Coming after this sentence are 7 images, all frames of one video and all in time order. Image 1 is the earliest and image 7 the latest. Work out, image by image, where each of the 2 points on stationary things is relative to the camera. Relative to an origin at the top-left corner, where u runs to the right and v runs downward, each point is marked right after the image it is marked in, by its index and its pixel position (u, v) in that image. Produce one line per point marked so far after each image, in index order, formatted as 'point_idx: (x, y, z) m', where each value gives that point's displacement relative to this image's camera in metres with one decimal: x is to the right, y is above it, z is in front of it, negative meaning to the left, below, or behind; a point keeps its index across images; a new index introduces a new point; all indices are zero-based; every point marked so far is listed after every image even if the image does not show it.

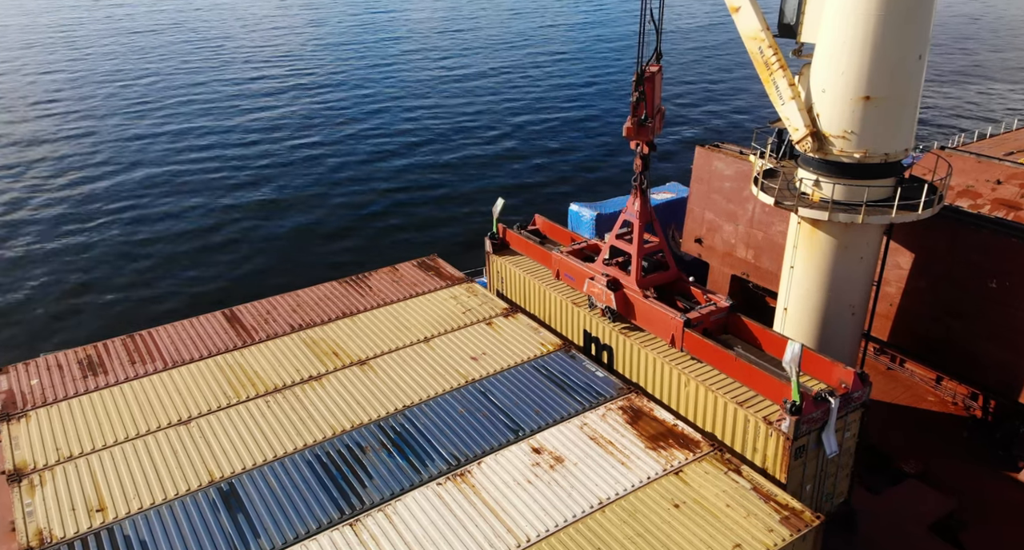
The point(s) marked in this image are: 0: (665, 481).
0: (+3.6, -4.9, +18.4) m
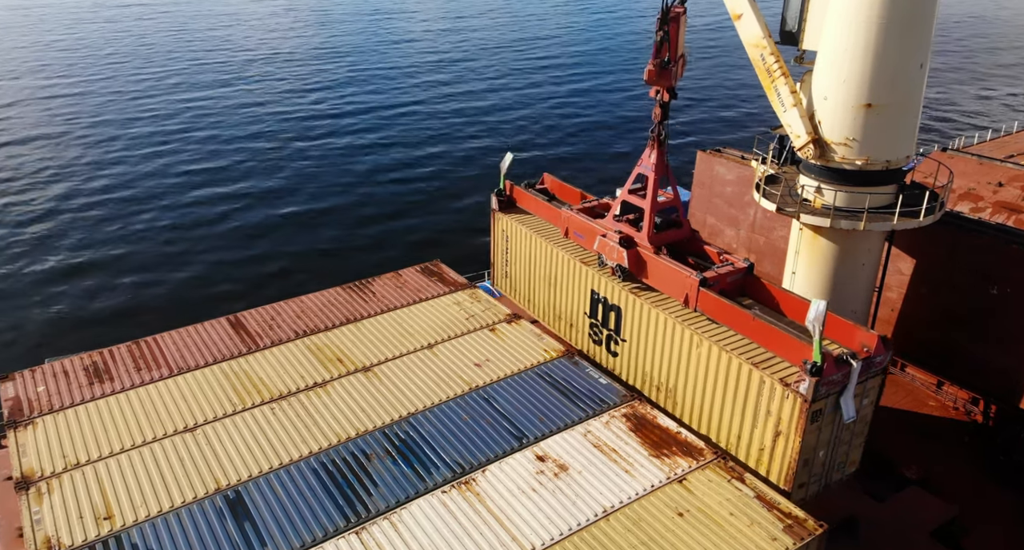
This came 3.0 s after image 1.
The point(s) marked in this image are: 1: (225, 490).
0: (+3.7, -5.1, +18.5) m
1: (-7.0, -5.3, +19.0) m
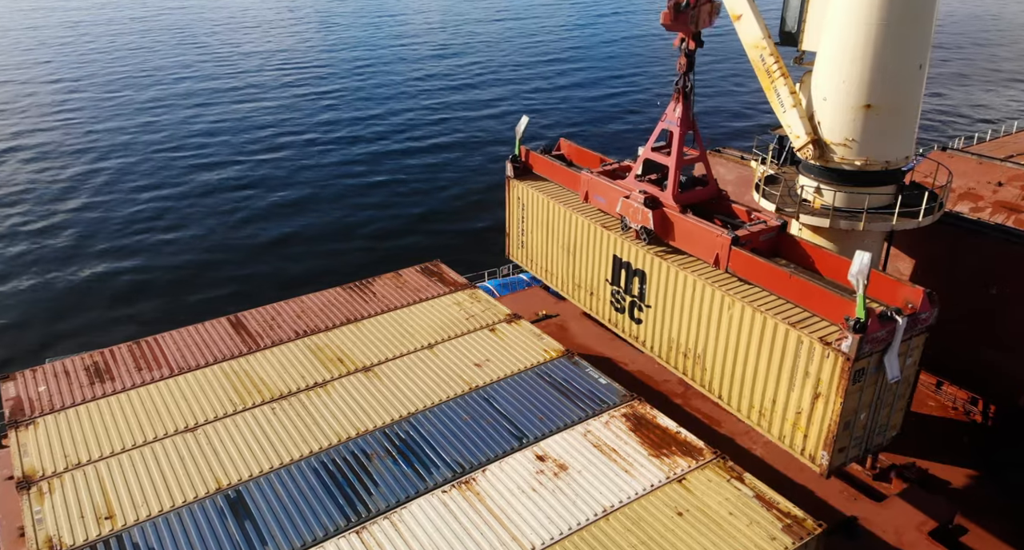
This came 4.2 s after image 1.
0: (+3.7, -5.1, +18.6) m
1: (-7.0, -5.3, +19.0) m
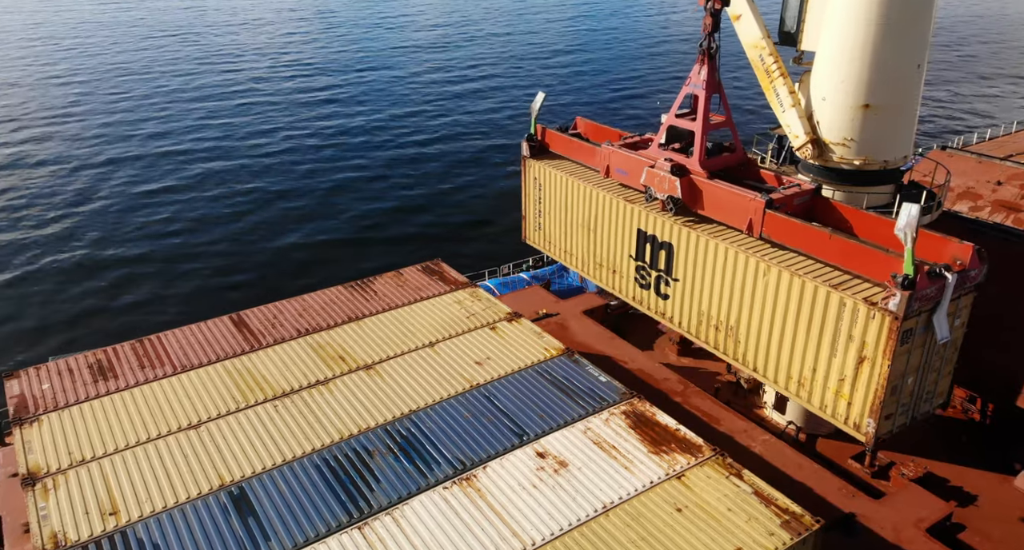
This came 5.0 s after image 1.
0: (+3.8, -5.1, +18.8) m
1: (-6.9, -5.2, +19.2) m
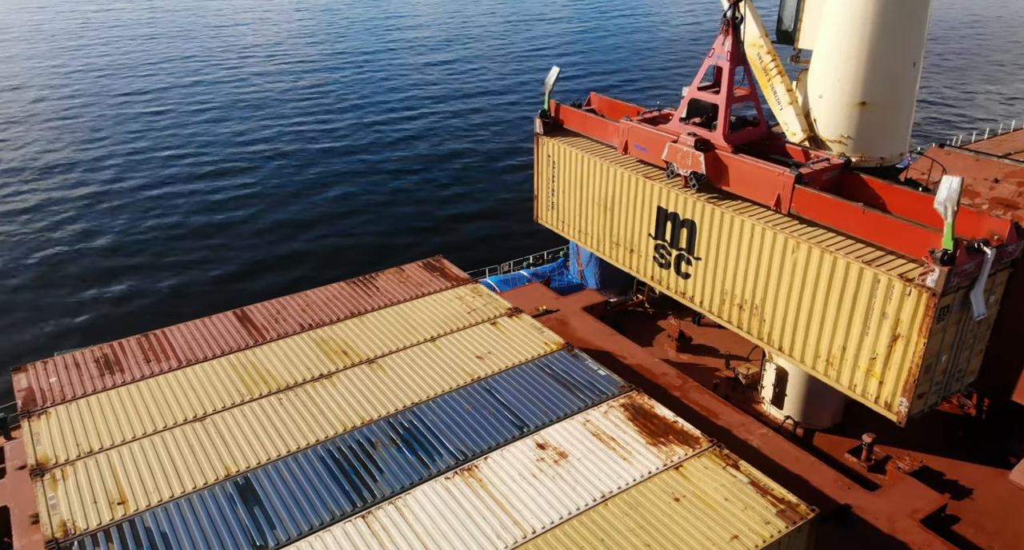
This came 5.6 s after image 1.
0: (+3.8, -4.9, +19.1) m
1: (-6.9, -5.1, +19.5) m
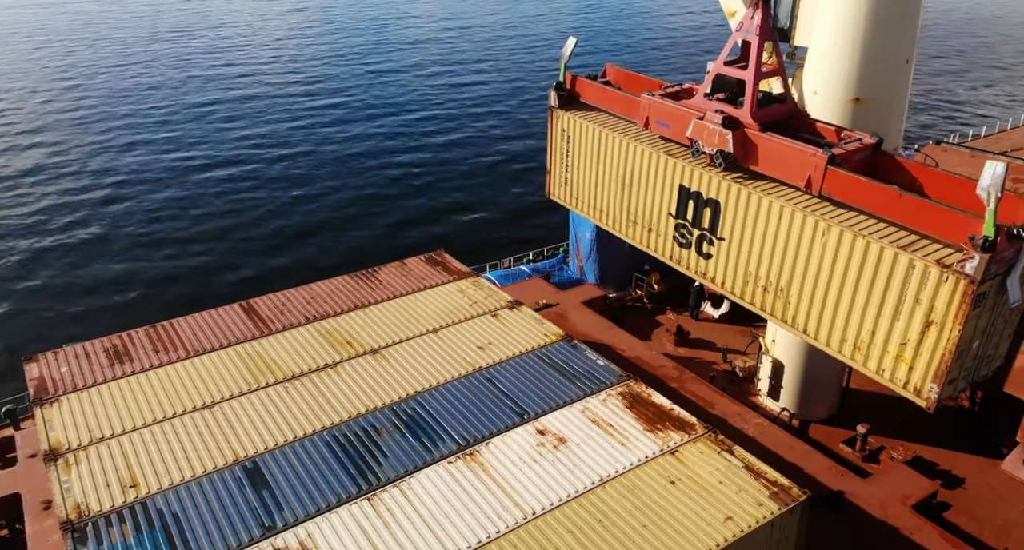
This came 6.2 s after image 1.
0: (+3.8, -4.7, +19.6) m
1: (-6.9, -4.8, +20.1) m
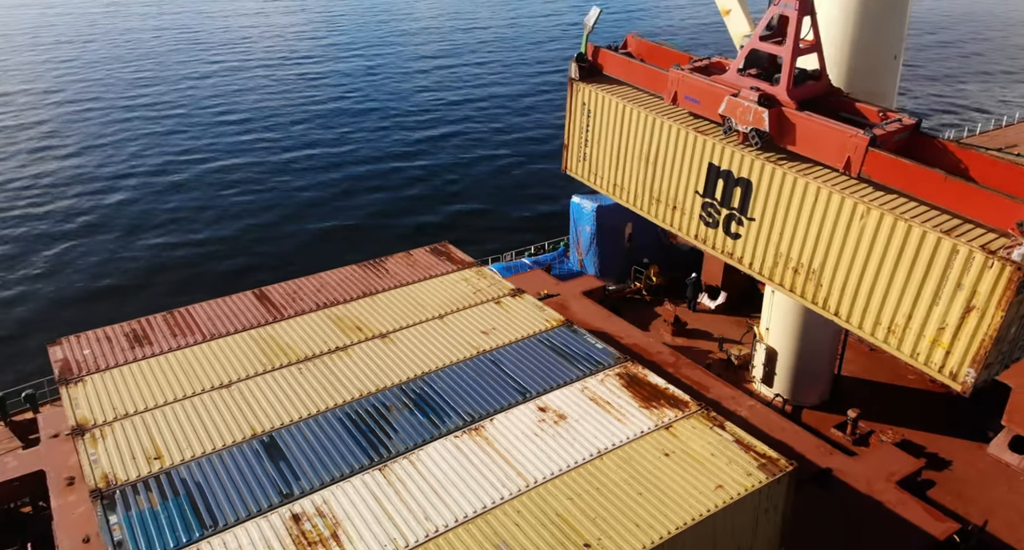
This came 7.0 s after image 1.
0: (+3.9, -4.3, +20.7) m
1: (-6.8, -4.4, +21.2) m
